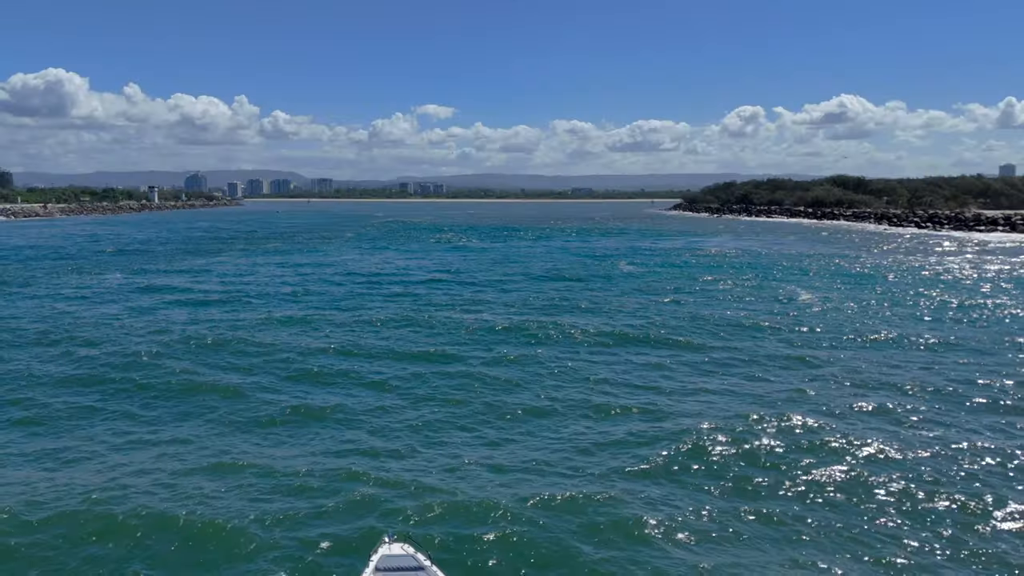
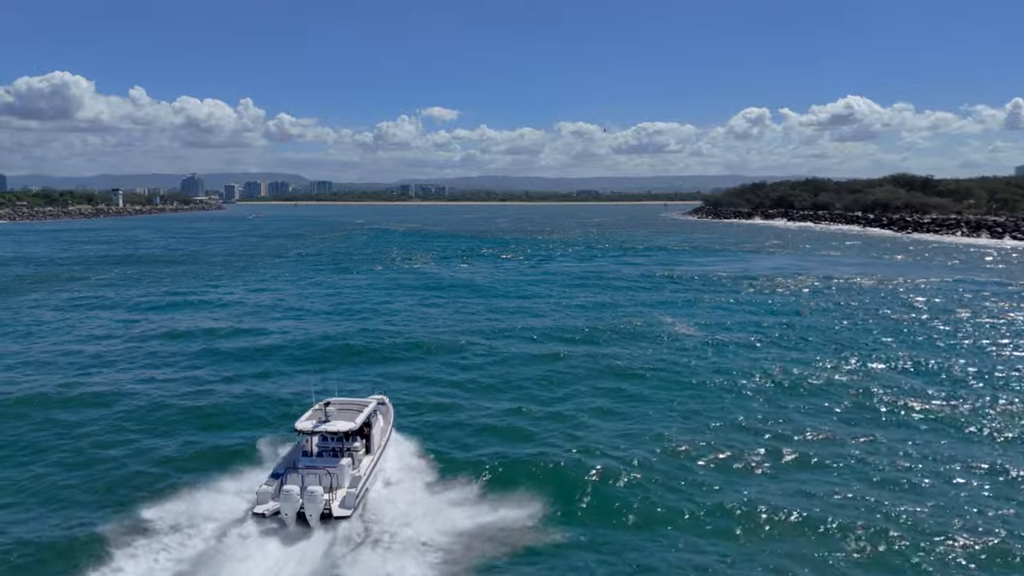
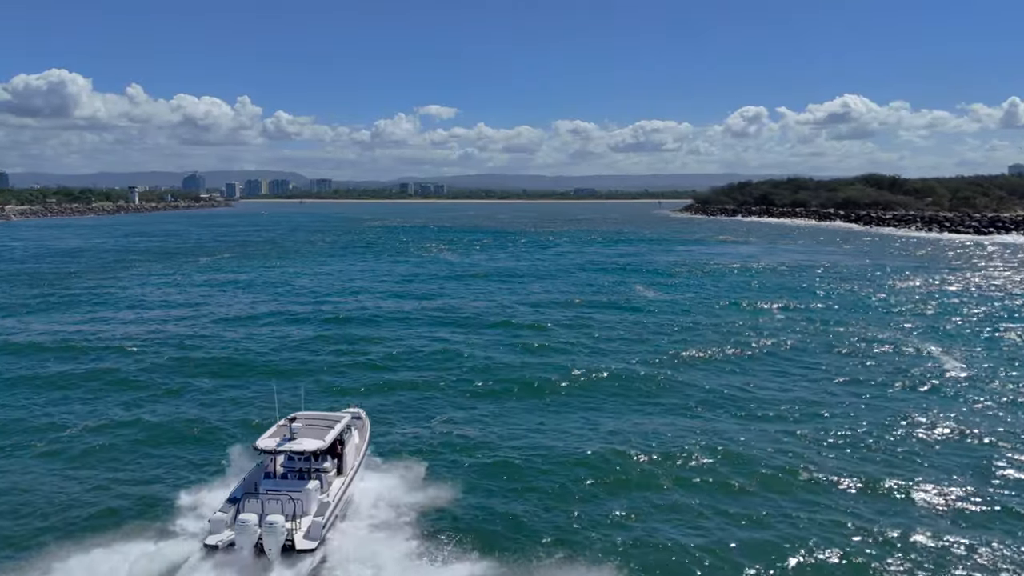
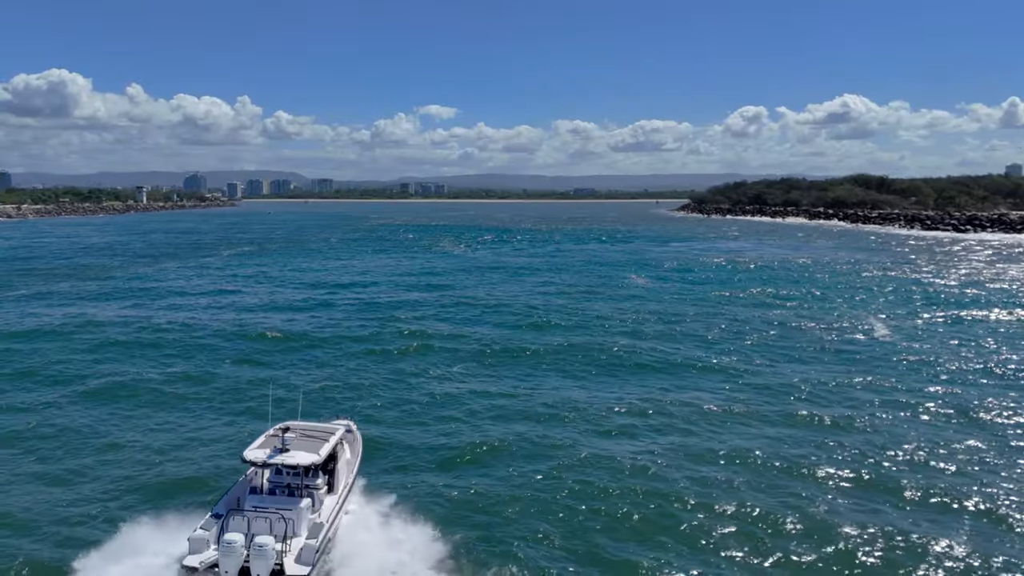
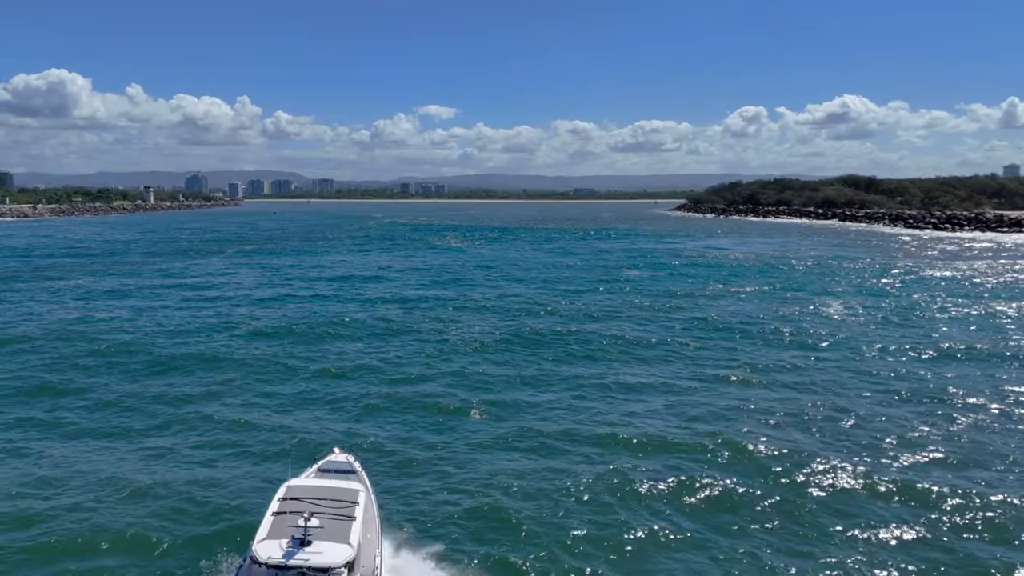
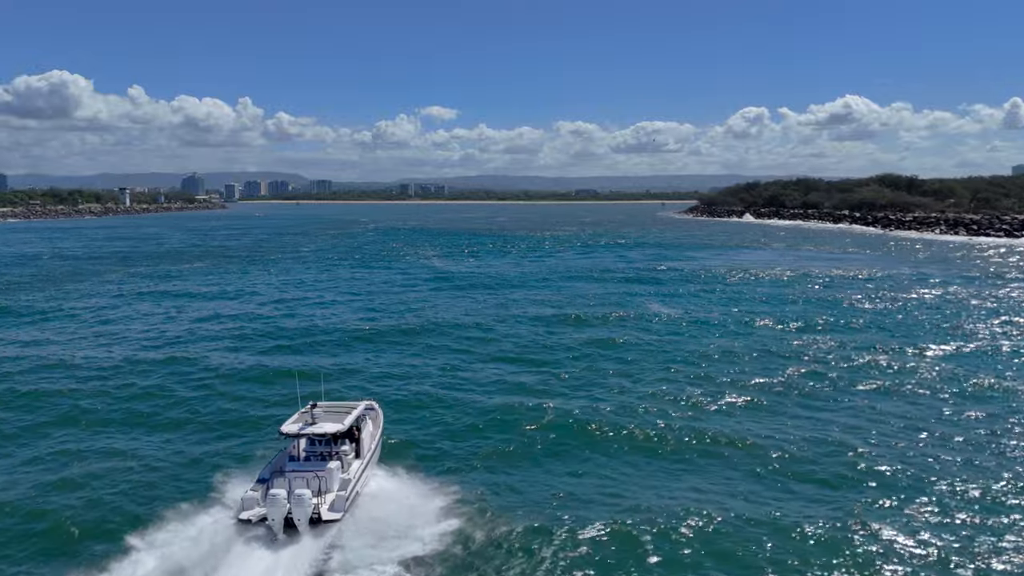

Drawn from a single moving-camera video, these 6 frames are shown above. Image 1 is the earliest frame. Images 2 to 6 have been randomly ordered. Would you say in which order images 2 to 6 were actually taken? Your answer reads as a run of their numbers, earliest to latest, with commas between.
5, 4, 3, 6, 2
